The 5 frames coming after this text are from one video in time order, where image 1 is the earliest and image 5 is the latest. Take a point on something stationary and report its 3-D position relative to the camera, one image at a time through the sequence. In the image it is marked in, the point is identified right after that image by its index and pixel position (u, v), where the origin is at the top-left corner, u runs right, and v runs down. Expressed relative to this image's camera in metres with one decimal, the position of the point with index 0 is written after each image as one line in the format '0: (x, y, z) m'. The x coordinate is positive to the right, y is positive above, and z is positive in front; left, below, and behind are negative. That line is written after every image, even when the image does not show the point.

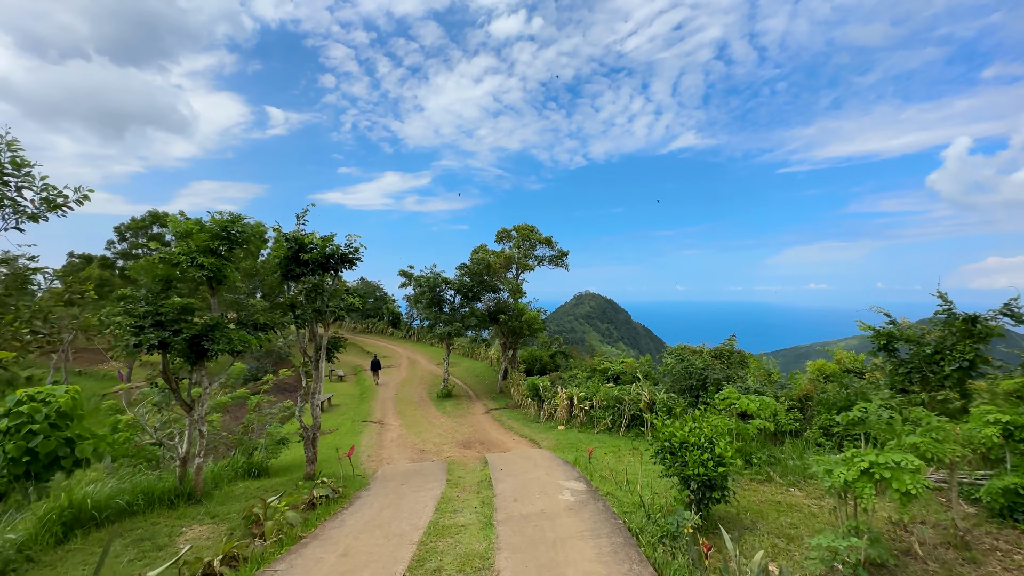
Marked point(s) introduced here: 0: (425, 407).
0: (-3.7, -5.1, +18.6) m
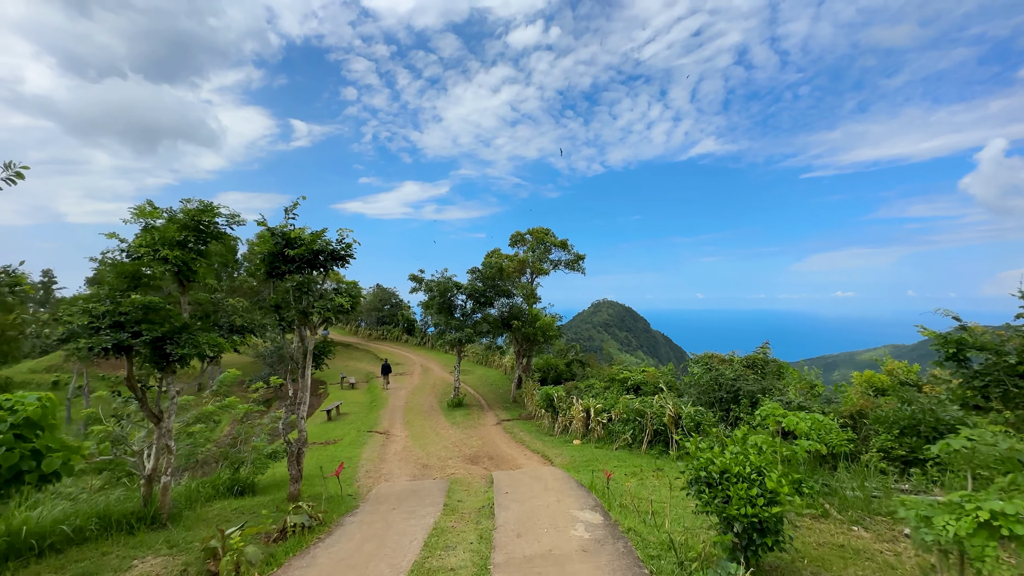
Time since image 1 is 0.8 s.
0: (-3.2, -5.3, +17.8) m
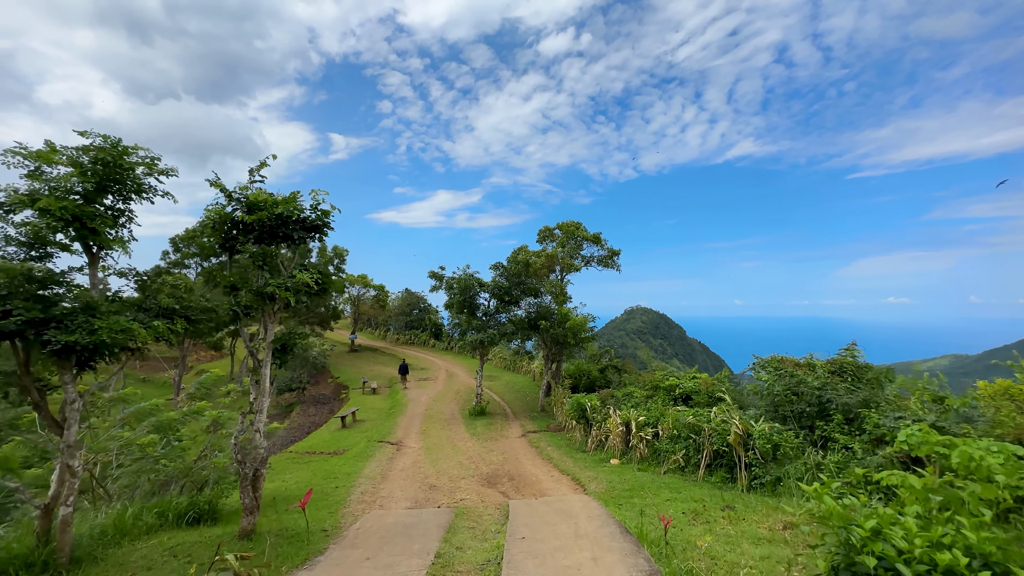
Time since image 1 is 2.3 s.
0: (-2.2, -5.2, +16.1) m
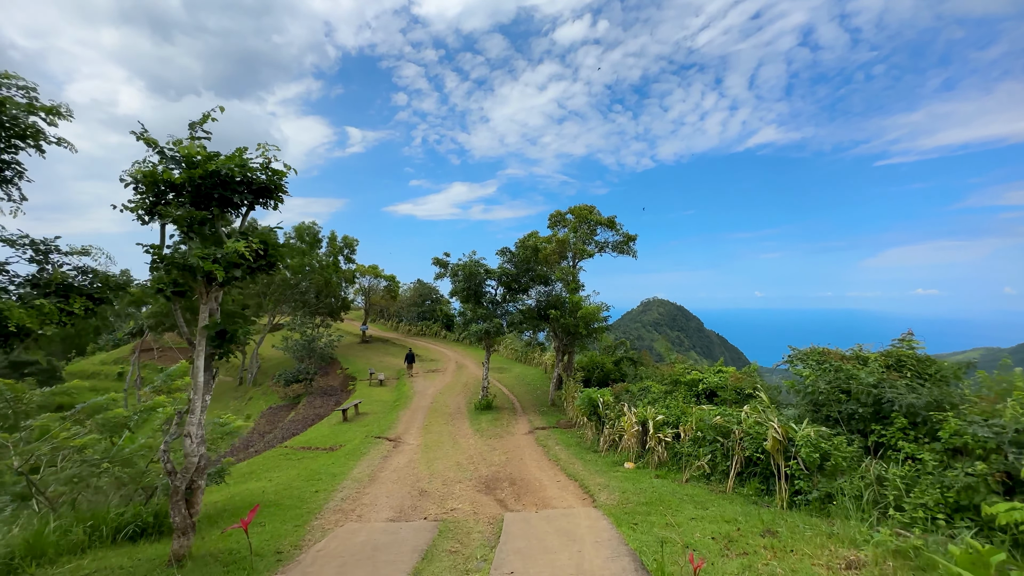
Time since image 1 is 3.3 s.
0: (-1.9, -4.7, +15.2) m
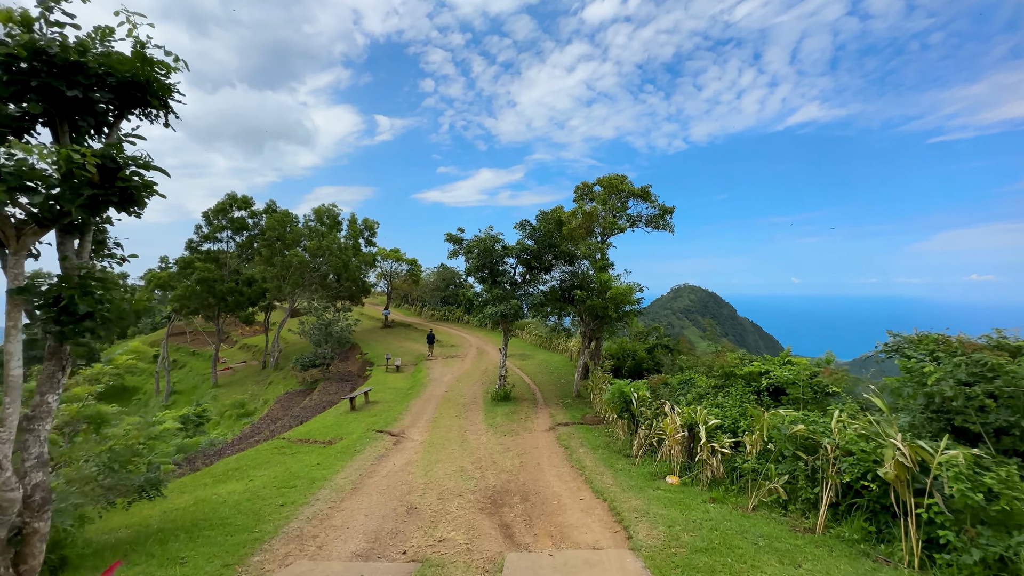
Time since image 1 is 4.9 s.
0: (-1.3, -4.0, +13.6) m
